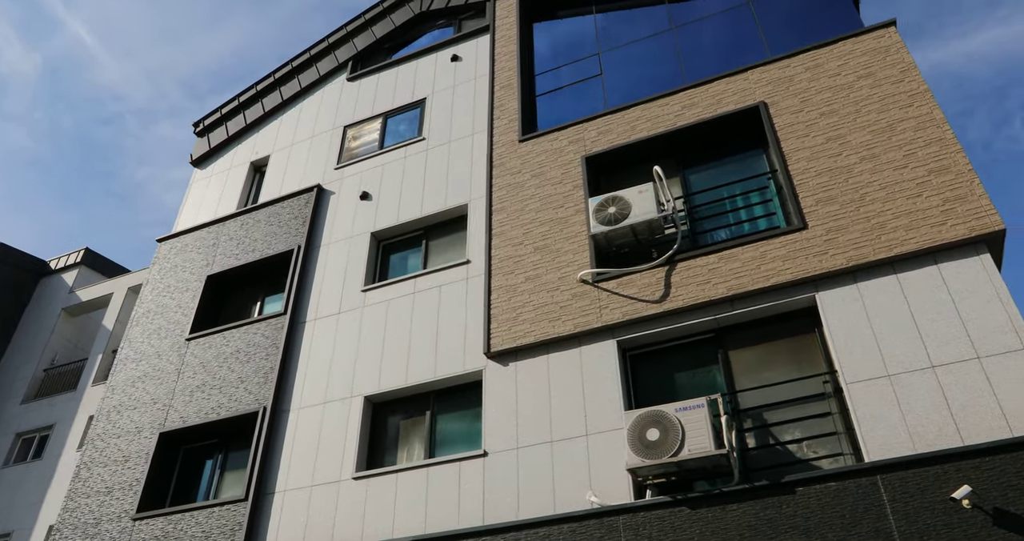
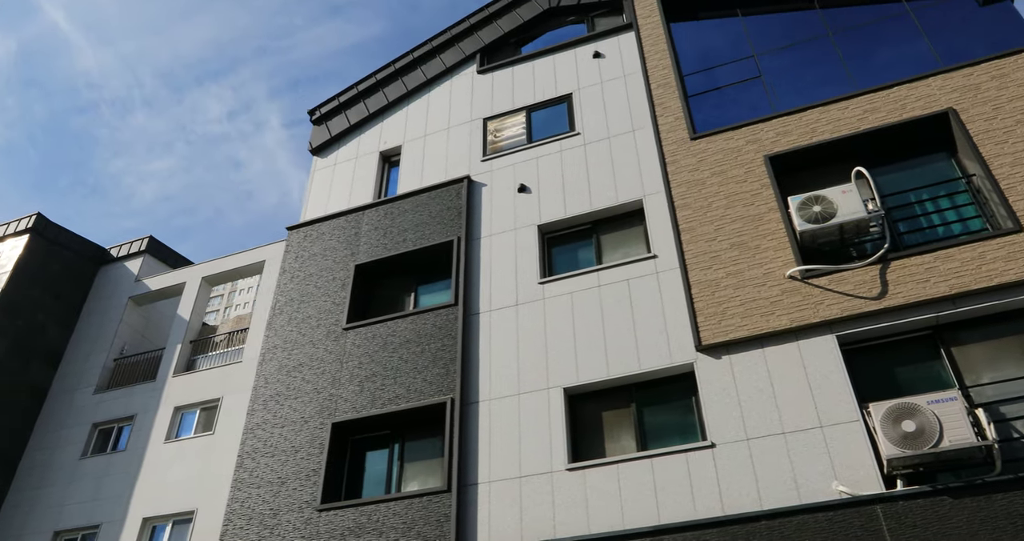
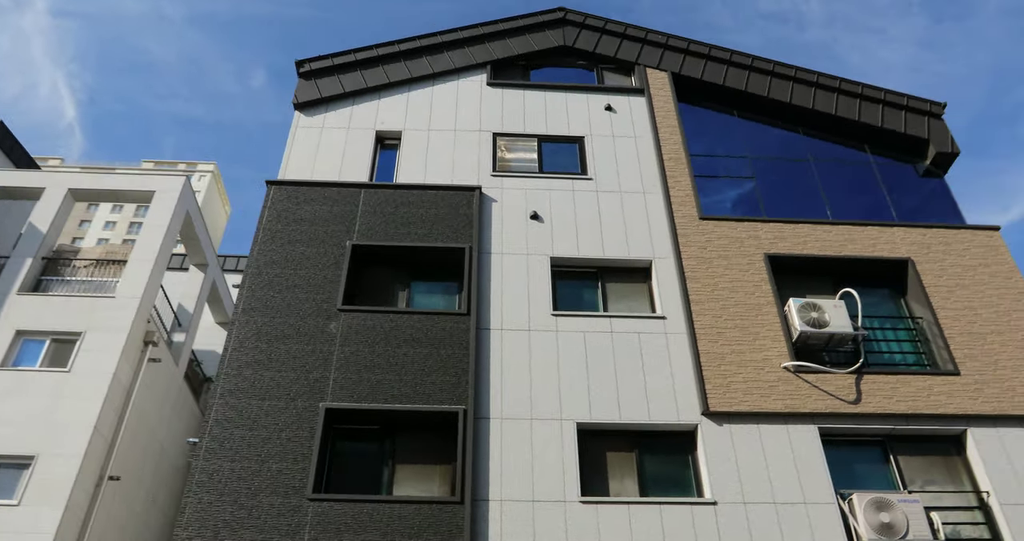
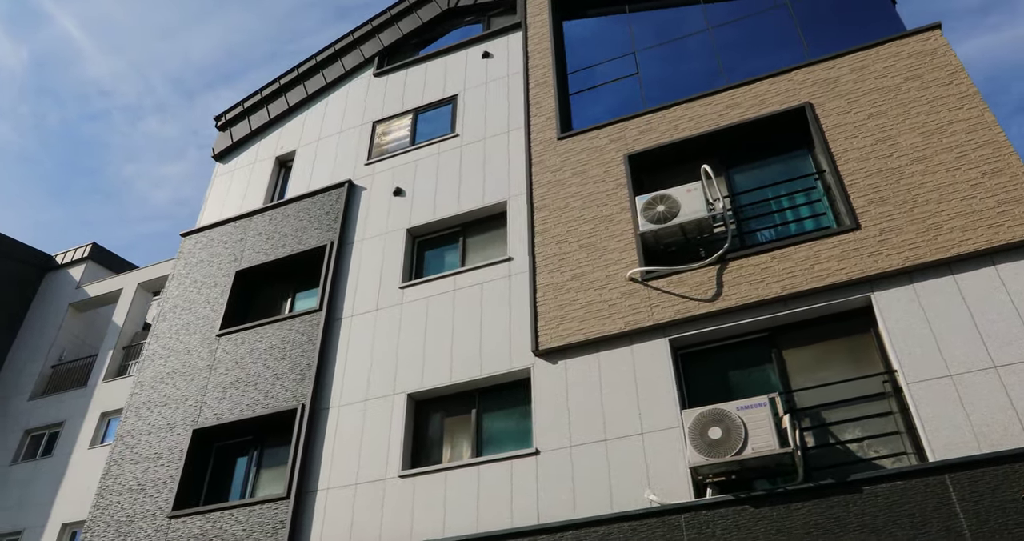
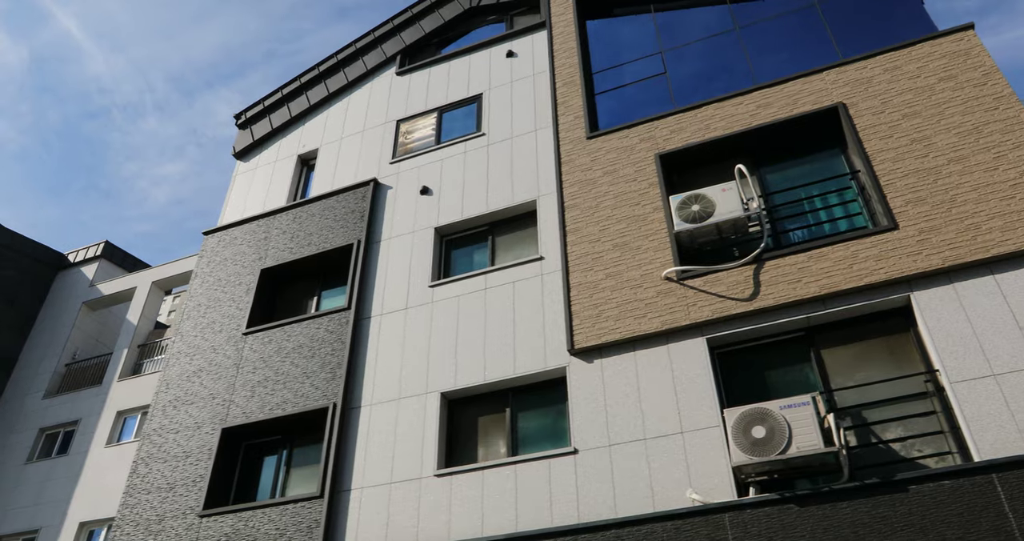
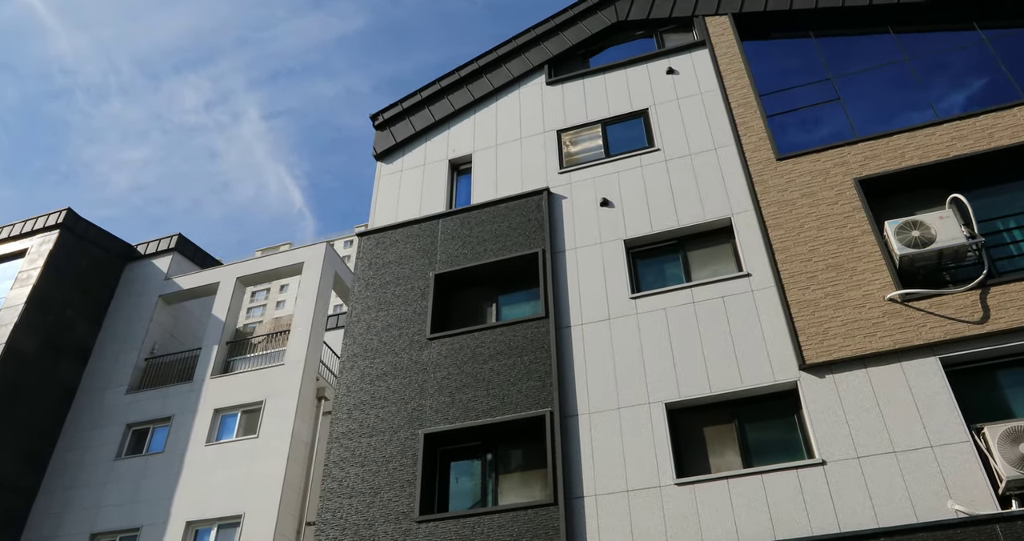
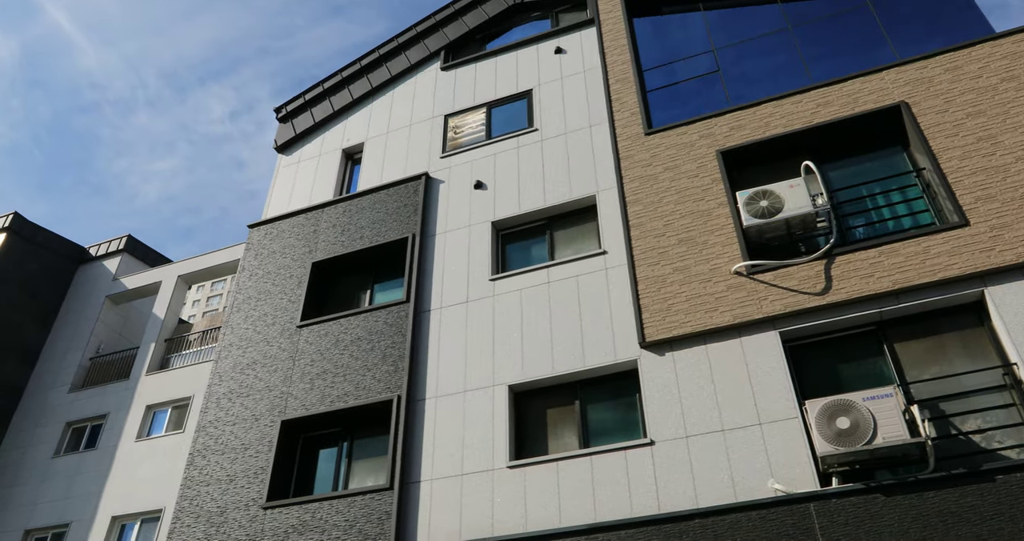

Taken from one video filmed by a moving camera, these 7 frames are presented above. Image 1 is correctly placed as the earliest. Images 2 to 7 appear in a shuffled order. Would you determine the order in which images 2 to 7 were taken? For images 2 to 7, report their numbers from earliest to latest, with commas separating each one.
4, 5, 7, 2, 6, 3
